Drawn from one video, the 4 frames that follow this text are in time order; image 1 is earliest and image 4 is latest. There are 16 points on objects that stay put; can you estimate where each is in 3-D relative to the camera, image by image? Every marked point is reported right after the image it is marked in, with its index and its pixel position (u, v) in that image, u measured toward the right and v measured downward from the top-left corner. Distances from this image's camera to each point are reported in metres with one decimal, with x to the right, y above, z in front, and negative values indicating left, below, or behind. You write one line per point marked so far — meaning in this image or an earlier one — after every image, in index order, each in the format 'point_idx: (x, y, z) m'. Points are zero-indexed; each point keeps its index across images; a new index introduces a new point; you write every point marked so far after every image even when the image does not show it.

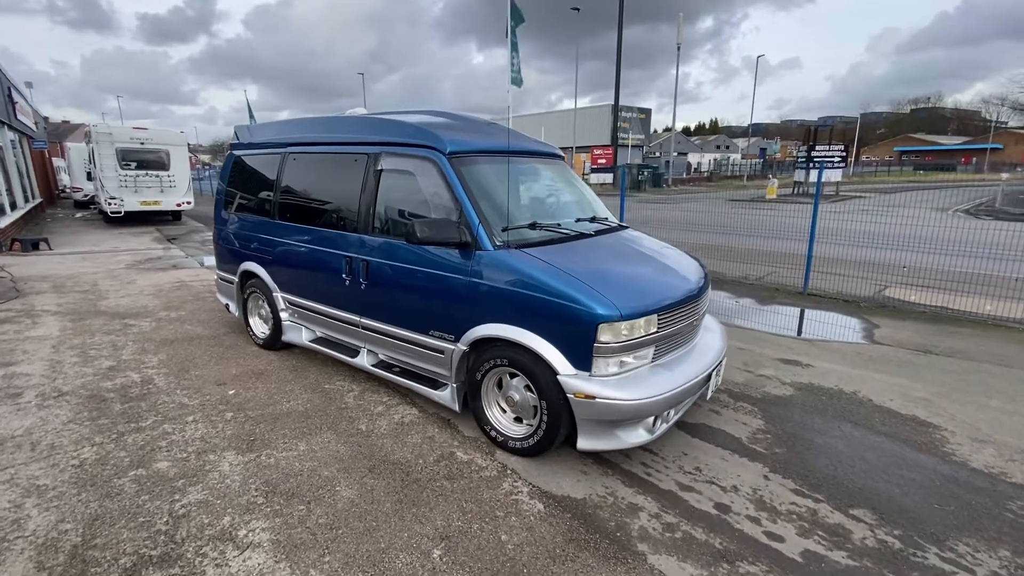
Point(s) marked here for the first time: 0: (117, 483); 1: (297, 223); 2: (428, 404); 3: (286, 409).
0: (-2.4, -1.2, +3.0) m
1: (-2.1, +0.6, +4.8) m
2: (-0.7, -1.0, +4.1) m
3: (-1.8, -1.0, +4.0) m
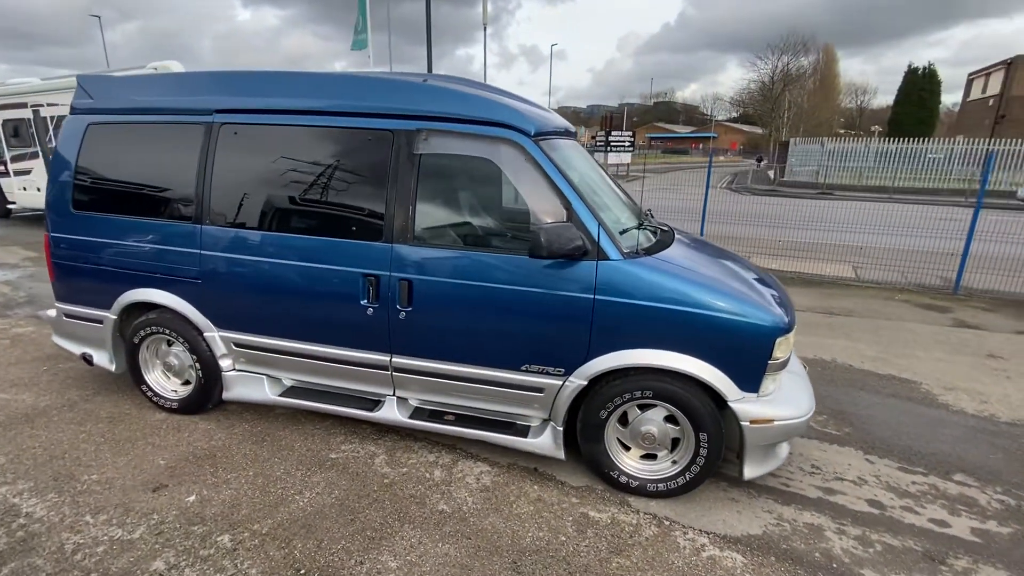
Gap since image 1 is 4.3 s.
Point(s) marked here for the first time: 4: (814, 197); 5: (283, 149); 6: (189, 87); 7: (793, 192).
0: (-1.2, -1.5, +1.6) m
1: (-1.8, +0.4, +3.3) m
2: (-0.1, -1.1, +3.3) m
3: (-1.1, -1.2, +2.7) m
4: (+10.5, +3.1, +17.1) m
5: (-1.5, +0.9, +3.2) m
6: (-2.2, +1.4, +3.4) m
7: (+10.1, +3.5, +17.8) m
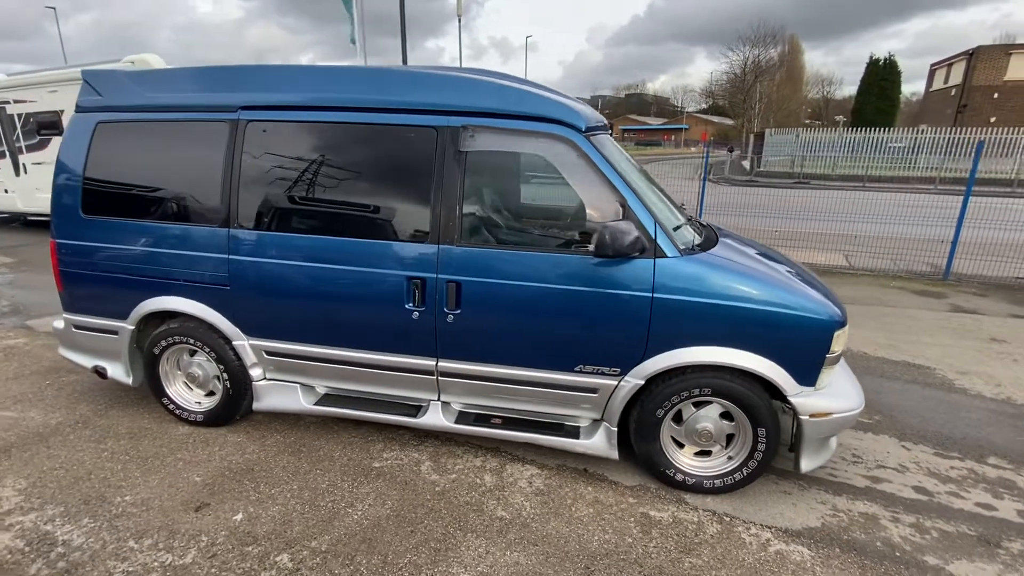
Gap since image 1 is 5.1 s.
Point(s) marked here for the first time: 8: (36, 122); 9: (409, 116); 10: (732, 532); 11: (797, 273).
0: (-0.8, -1.5, +1.5) m
1: (-1.5, +0.4, +3.1) m
2: (+0.2, -1.1, +3.2) m
3: (-0.8, -1.2, +2.6) m
4: (+10.0, +3.6, +17.5) m
5: (-1.2, +0.9, +3.1) m
6: (-2.0, +1.3, +3.2) m
7: (+9.6, +3.9, +18.1) m
8: (-9.5, +3.3, +9.9) m
9: (-0.6, +1.0, +2.9) m
10: (+1.2, -1.3, +2.6) m
11: (+1.7, +0.1, +3.1) m
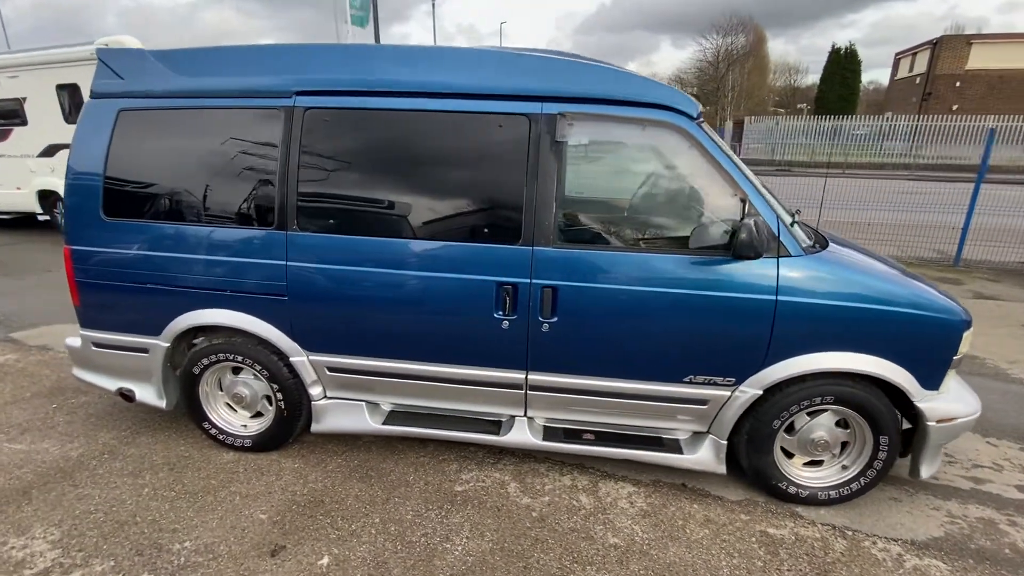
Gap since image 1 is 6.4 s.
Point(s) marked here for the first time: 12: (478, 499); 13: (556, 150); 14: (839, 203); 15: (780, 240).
0: (-0.2, -1.6, +1.2) m
1: (-1.0, +0.3, +2.8) m
2: (+0.7, -1.1, +3.0) m
3: (-0.2, -1.3, +2.4) m
4: (+9.6, +4.1, +17.7) m
5: (-0.7, +0.8, +2.7) m
6: (-1.5, +1.3, +2.8) m
7: (+9.1, +4.4, +18.3) m
8: (-9.5, +3.3, +9.1) m
9: (-0.1, +1.0, +2.6) m
10: (+1.7, -1.3, +2.5) m
11: (+2.2, +0.1, +2.9) m
12: (-0.2, -1.2, +2.7) m
13: (+0.2, +0.7, +2.6) m
14: (+6.0, +1.6, +9.2) m
15: (+1.3, +0.3, +2.5) m
